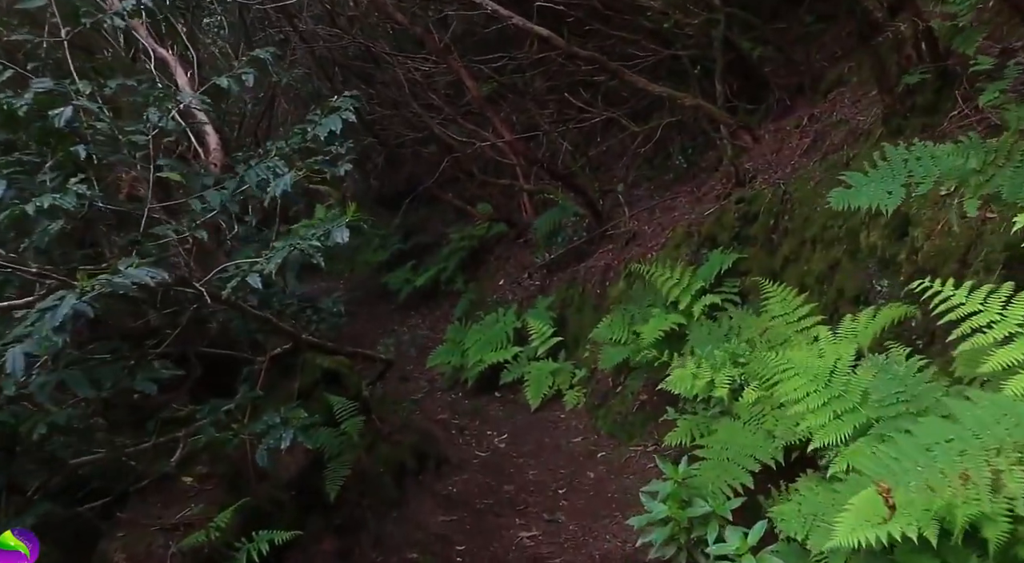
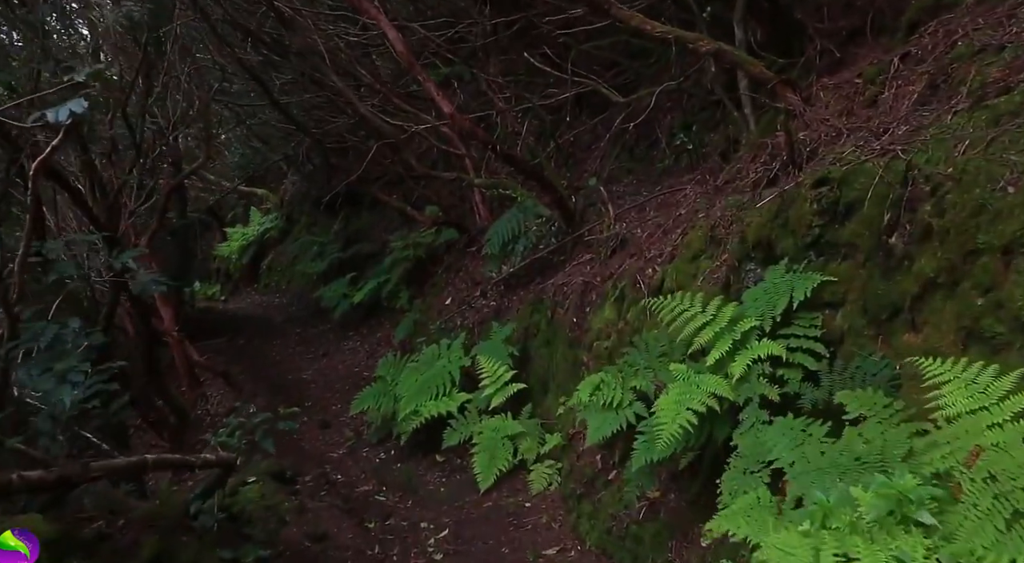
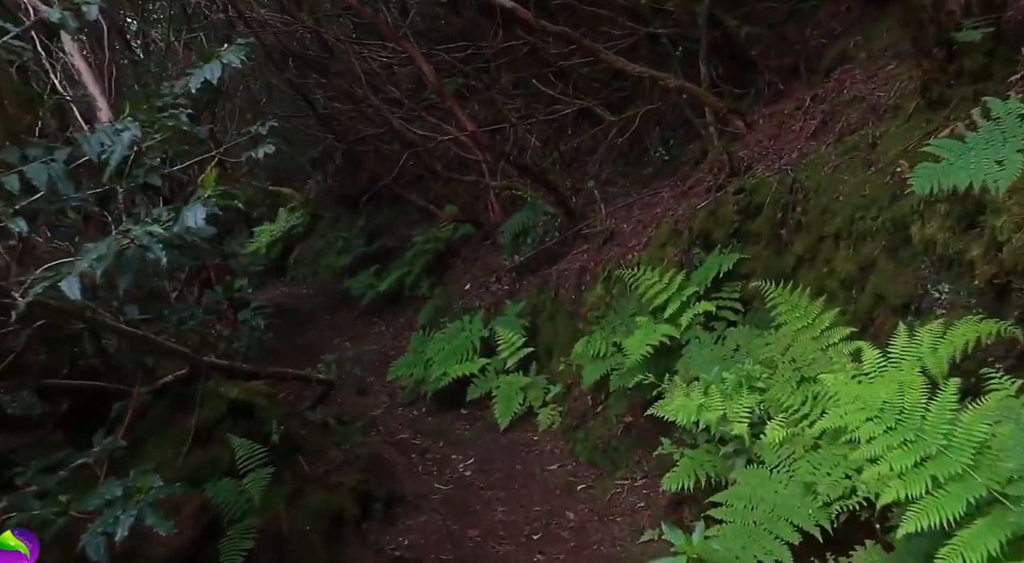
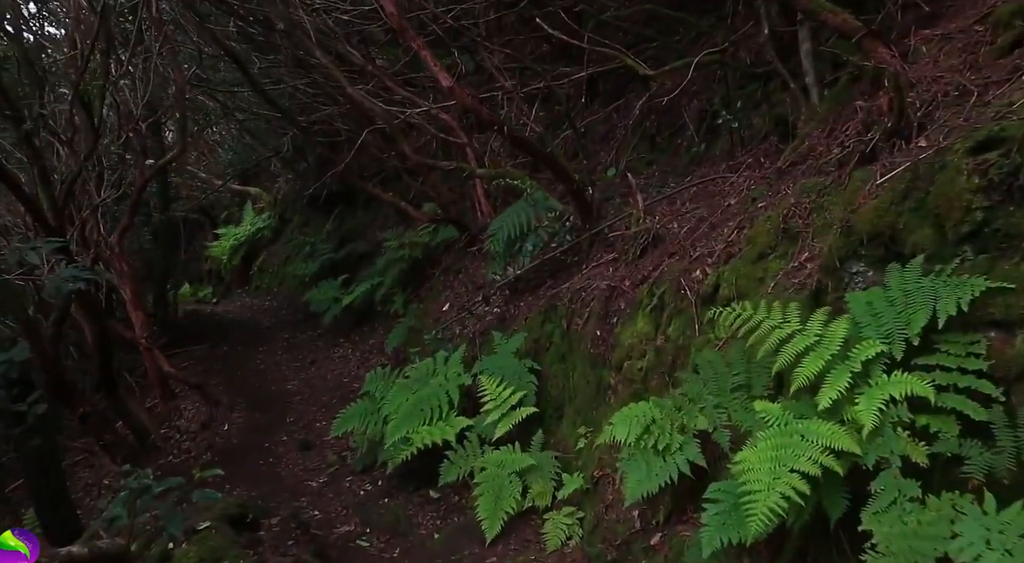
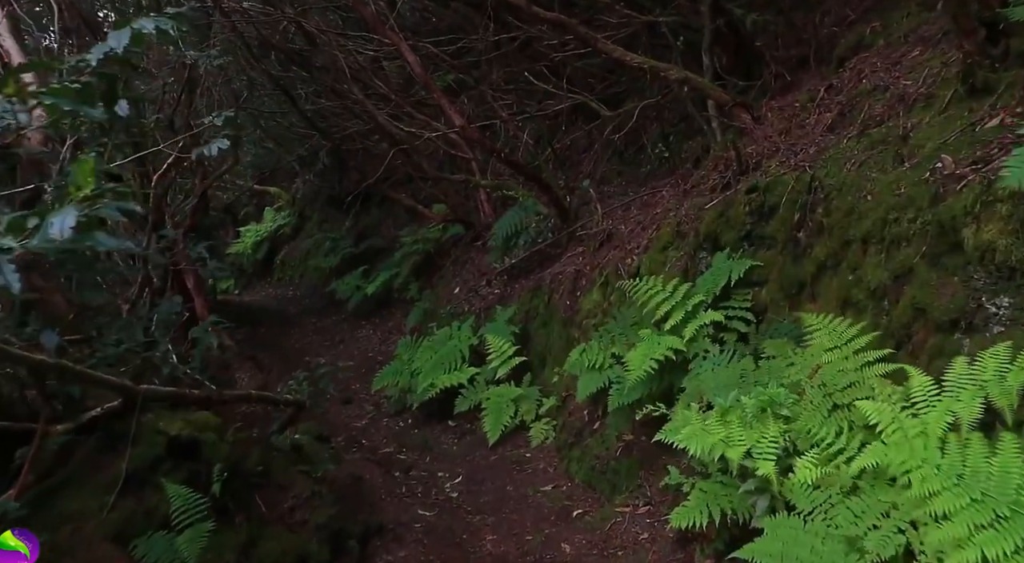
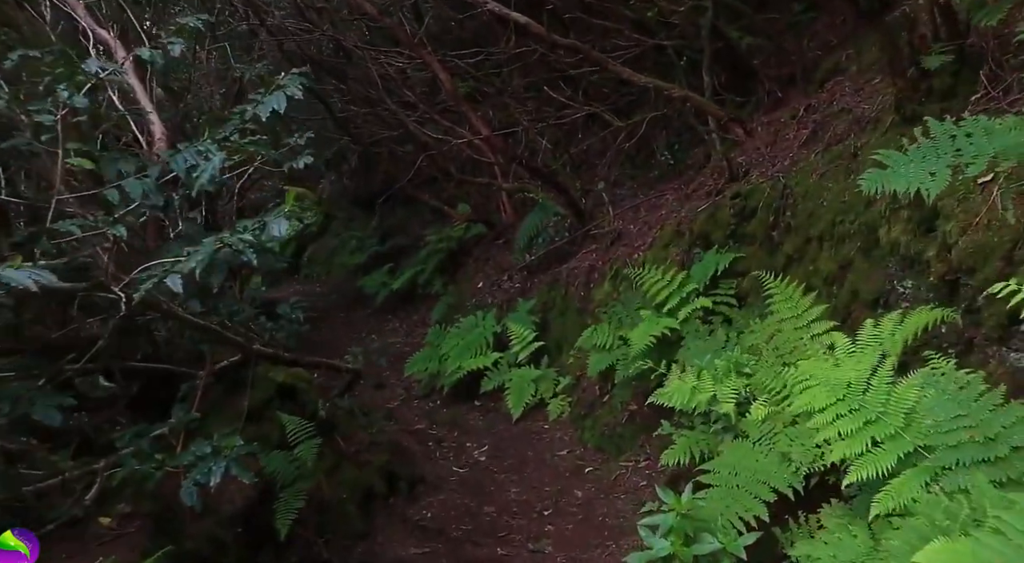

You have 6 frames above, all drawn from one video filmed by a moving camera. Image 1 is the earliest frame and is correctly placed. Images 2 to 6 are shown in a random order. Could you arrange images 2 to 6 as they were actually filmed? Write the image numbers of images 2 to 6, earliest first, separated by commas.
6, 3, 5, 2, 4
